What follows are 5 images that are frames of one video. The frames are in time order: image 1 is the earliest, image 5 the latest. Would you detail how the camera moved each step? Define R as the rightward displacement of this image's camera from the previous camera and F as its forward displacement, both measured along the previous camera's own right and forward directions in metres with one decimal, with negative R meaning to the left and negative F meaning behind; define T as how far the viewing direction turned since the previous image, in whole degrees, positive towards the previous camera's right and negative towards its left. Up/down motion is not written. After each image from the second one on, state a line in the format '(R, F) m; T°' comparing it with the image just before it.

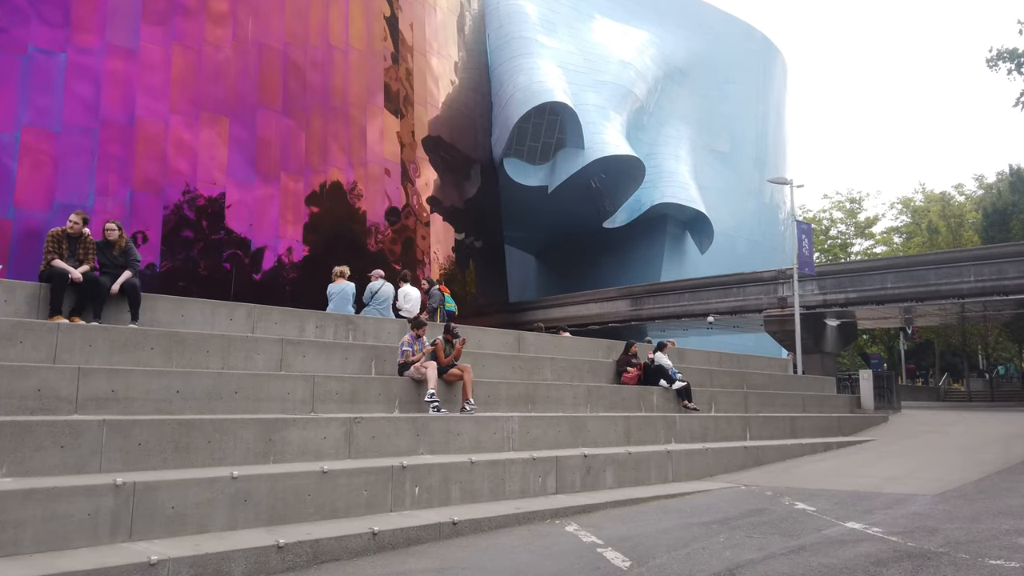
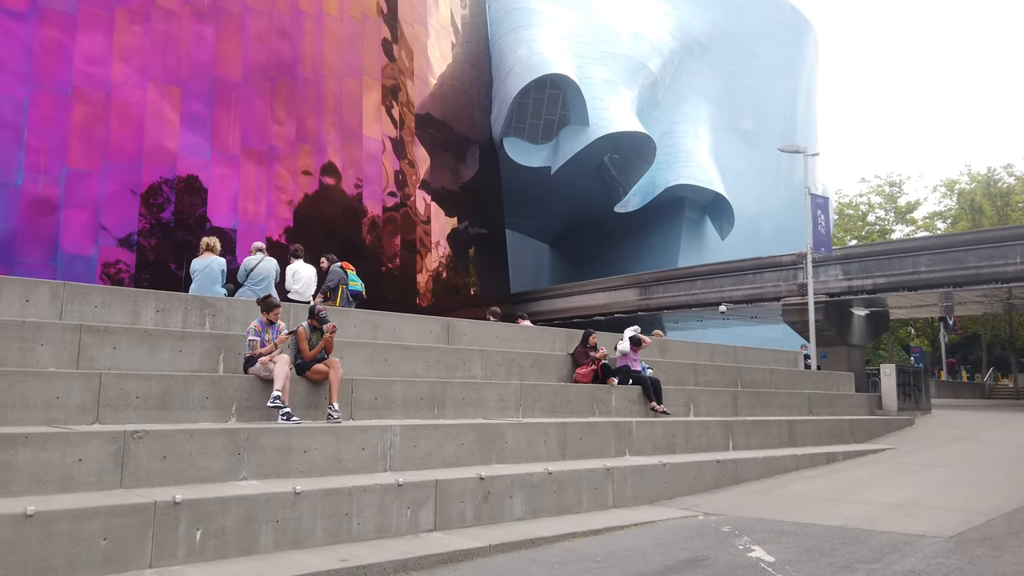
(+1.4, +2.0) m; -3°
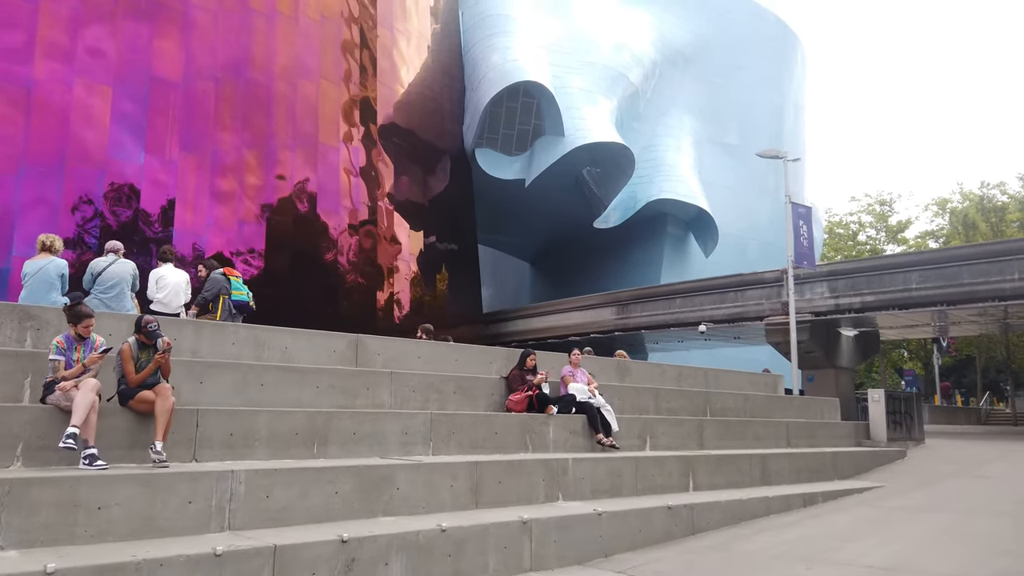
(+0.8, +1.4) m; 0°
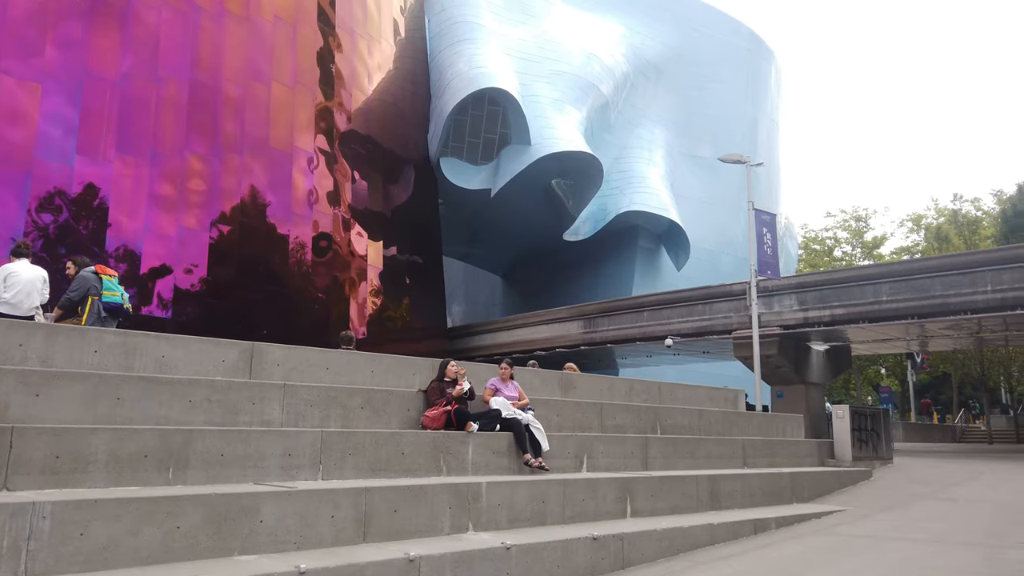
(+0.6, +0.8) m; +1°
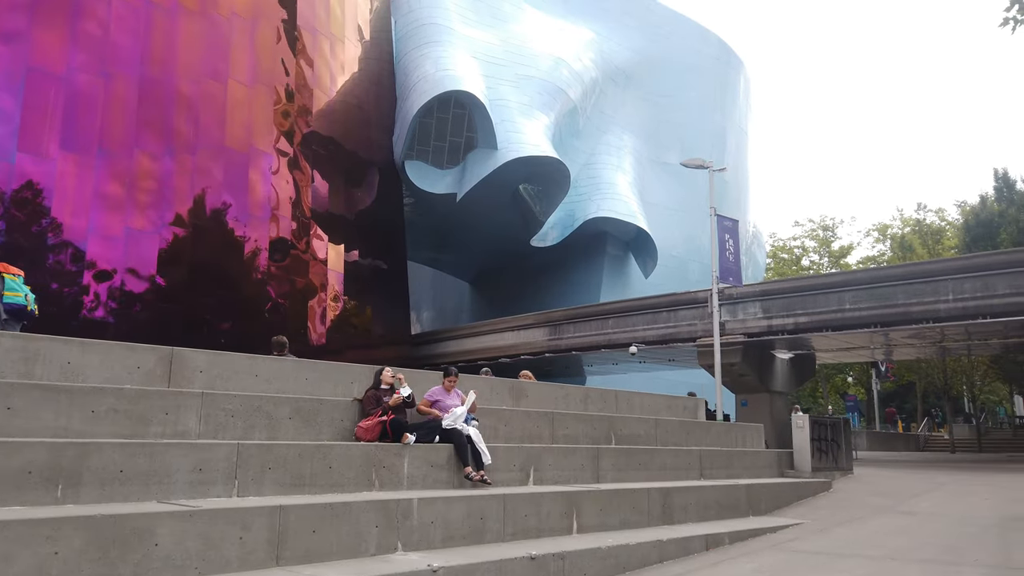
(+0.3, +0.4) m; +2°
